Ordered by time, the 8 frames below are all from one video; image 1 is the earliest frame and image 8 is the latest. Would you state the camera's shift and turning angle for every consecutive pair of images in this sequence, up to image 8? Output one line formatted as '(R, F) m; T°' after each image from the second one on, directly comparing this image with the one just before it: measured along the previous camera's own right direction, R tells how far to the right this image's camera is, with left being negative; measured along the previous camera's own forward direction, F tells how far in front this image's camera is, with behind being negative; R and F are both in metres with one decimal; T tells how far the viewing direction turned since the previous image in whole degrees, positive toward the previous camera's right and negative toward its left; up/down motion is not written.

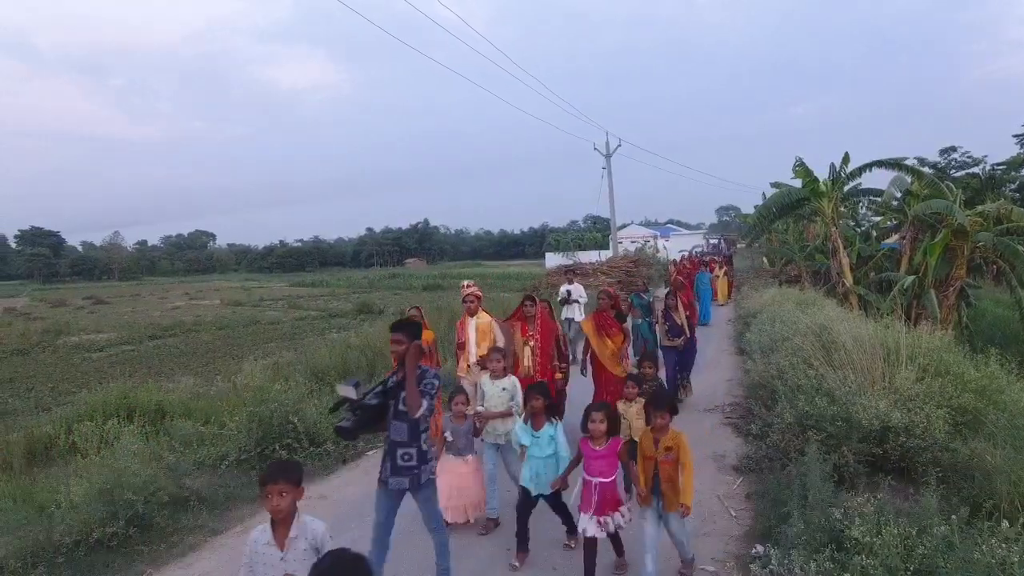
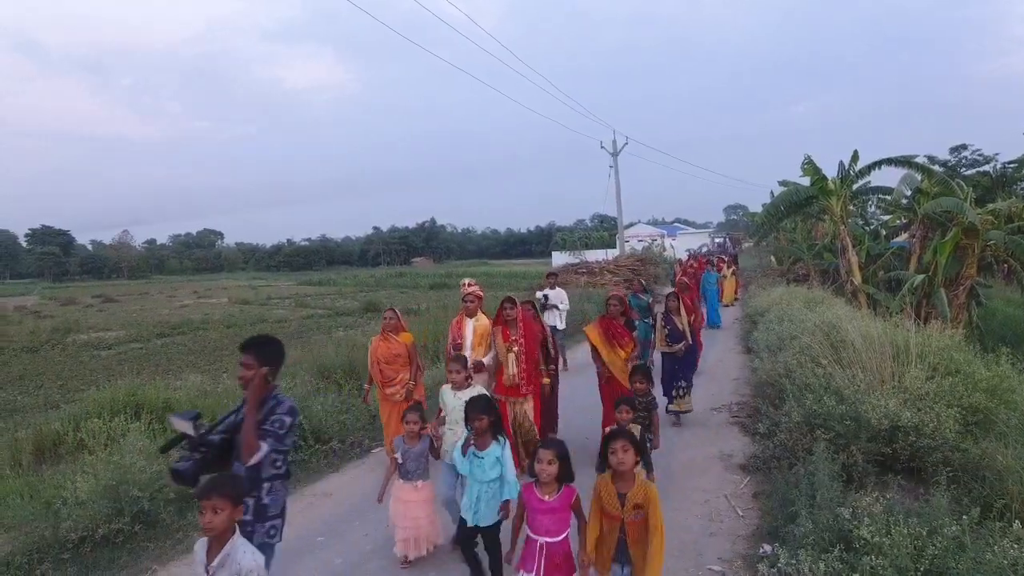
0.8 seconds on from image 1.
(0.0, 0.0) m; -1°
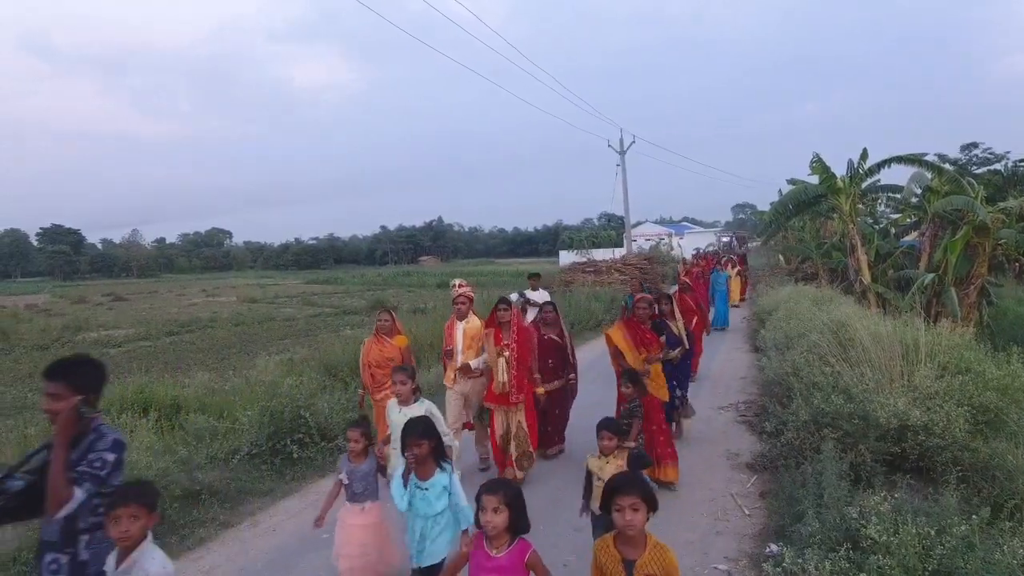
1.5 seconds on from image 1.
(0.0, 0.0) m; -1°
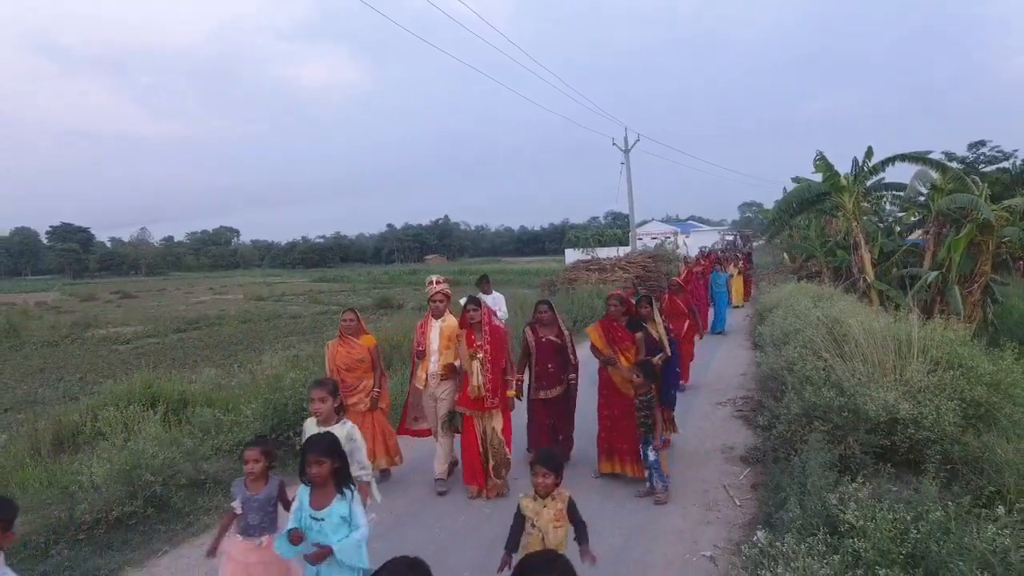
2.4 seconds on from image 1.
(+0.1, -0.1) m; -1°
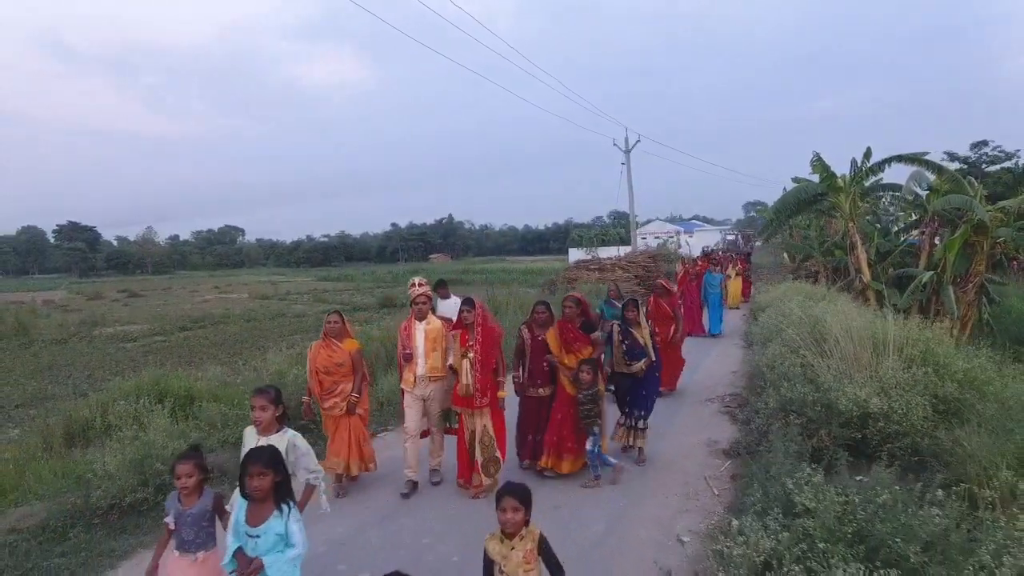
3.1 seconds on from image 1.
(+0.1, -0.2) m; 0°
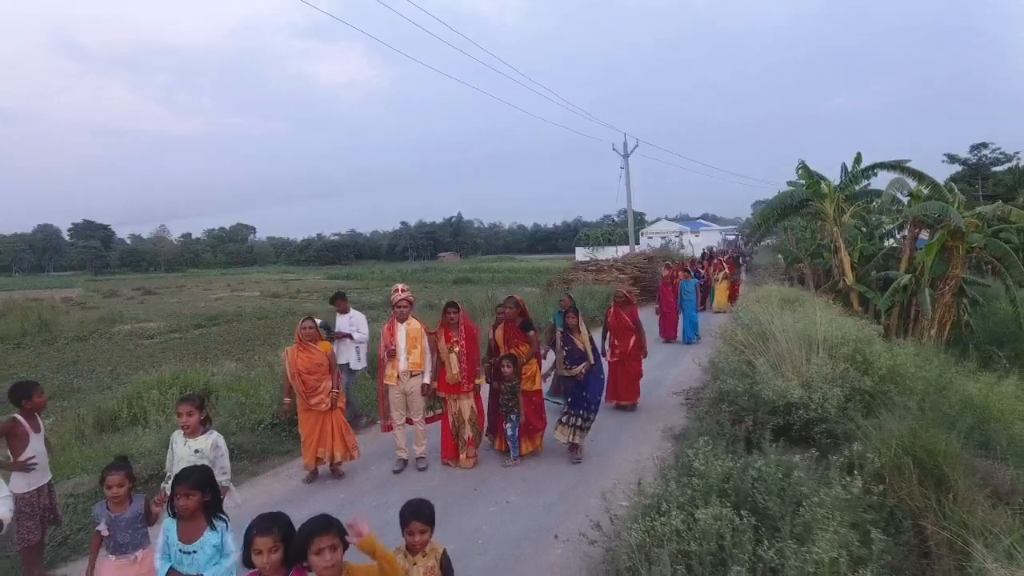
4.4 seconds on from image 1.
(+0.3, -0.8) m; -1°
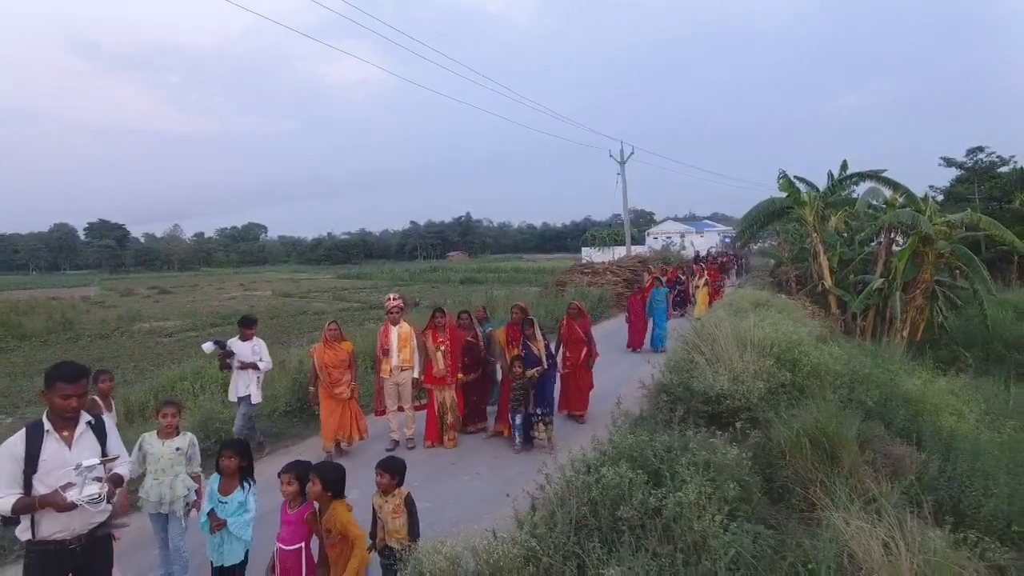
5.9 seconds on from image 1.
(+0.4, -1.1) m; -1°
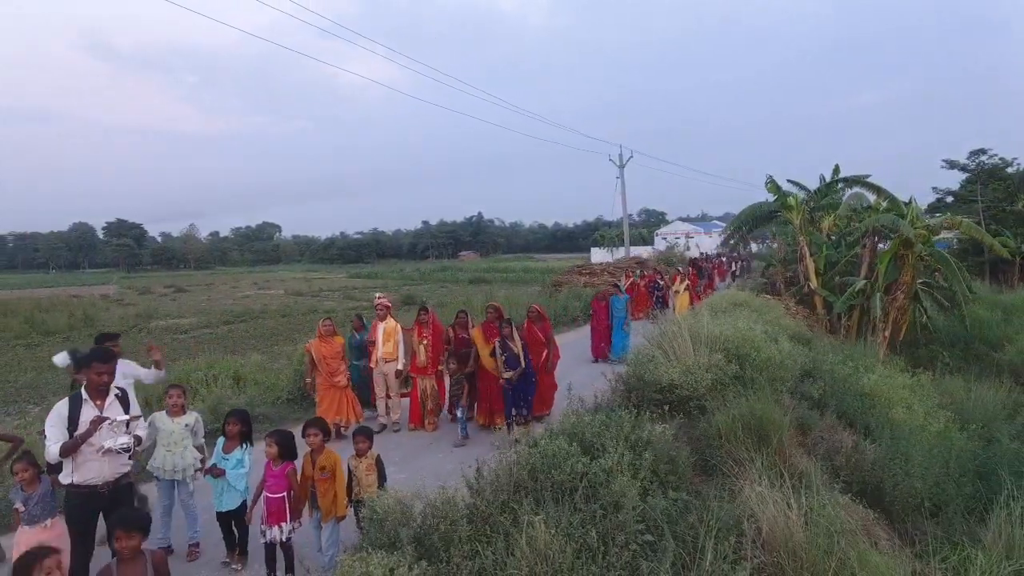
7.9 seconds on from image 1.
(+0.5, -0.8) m; -1°
